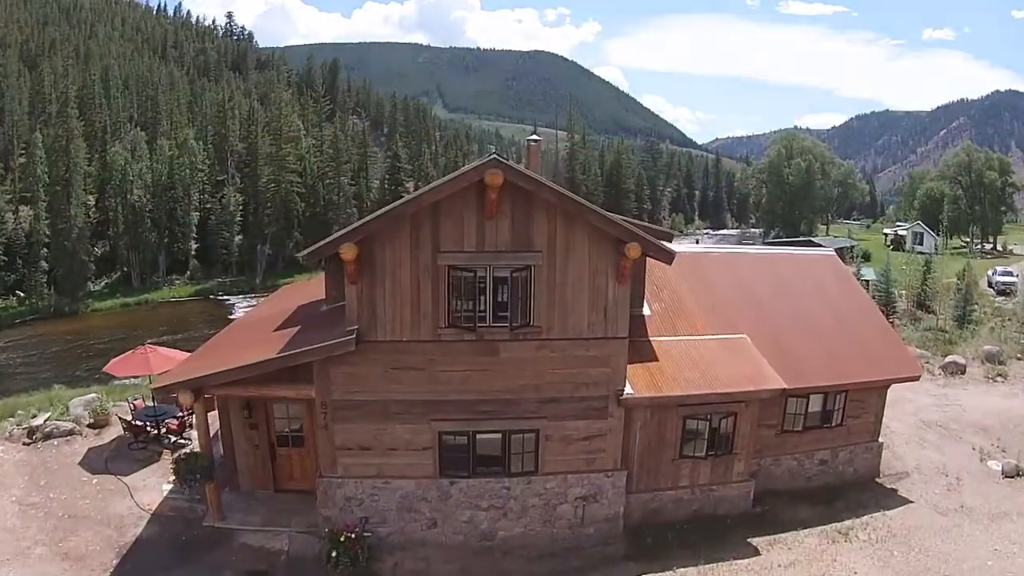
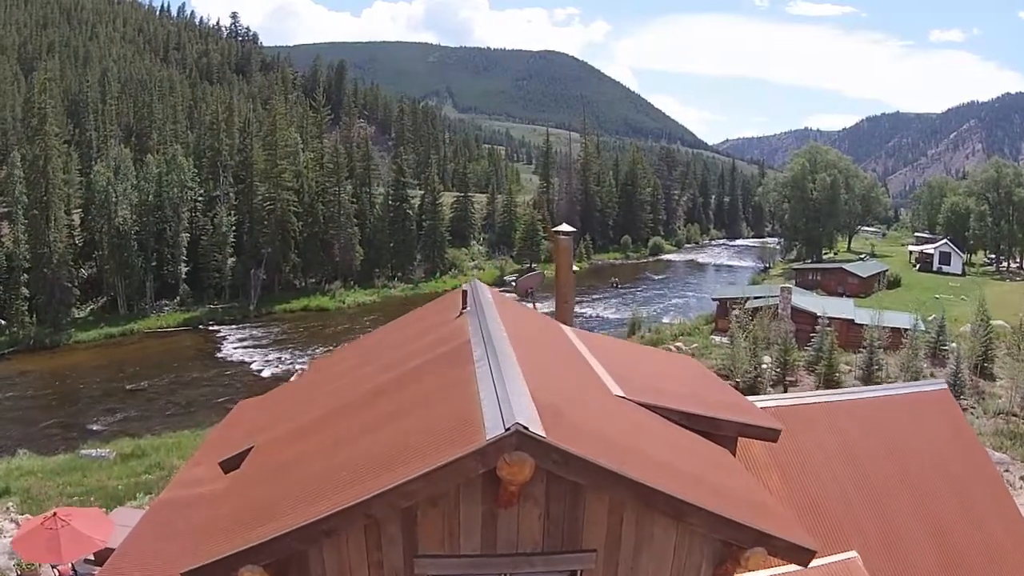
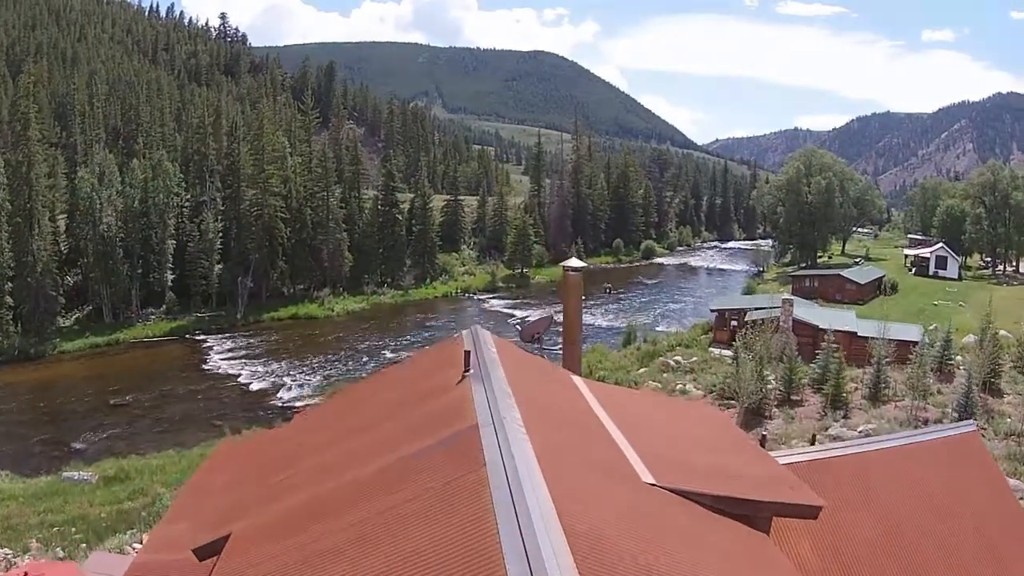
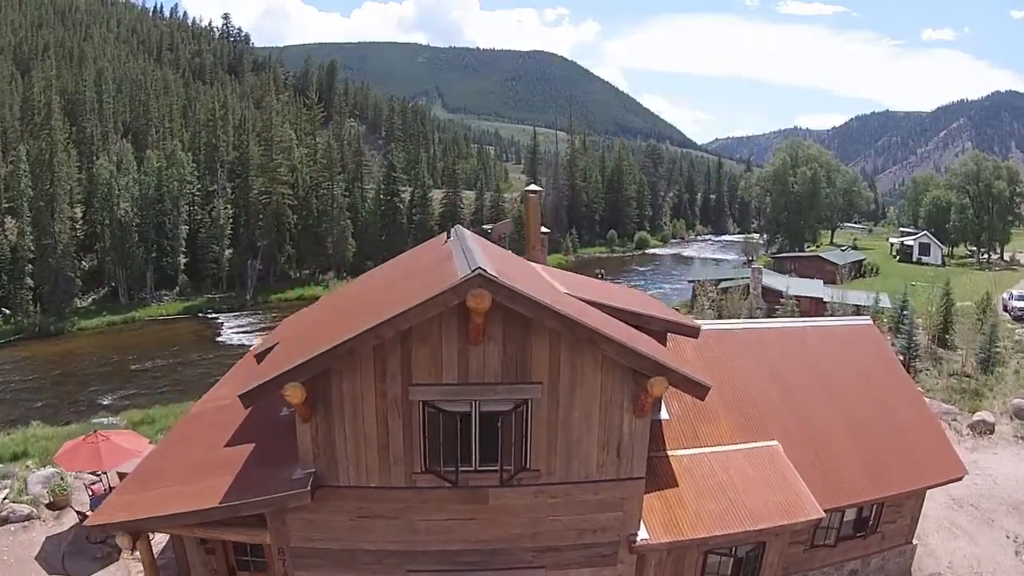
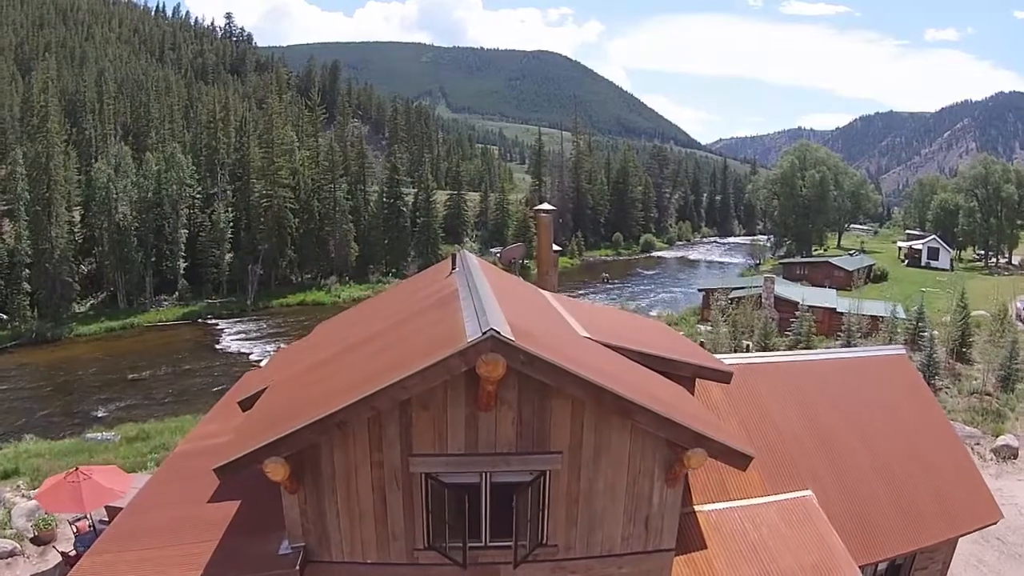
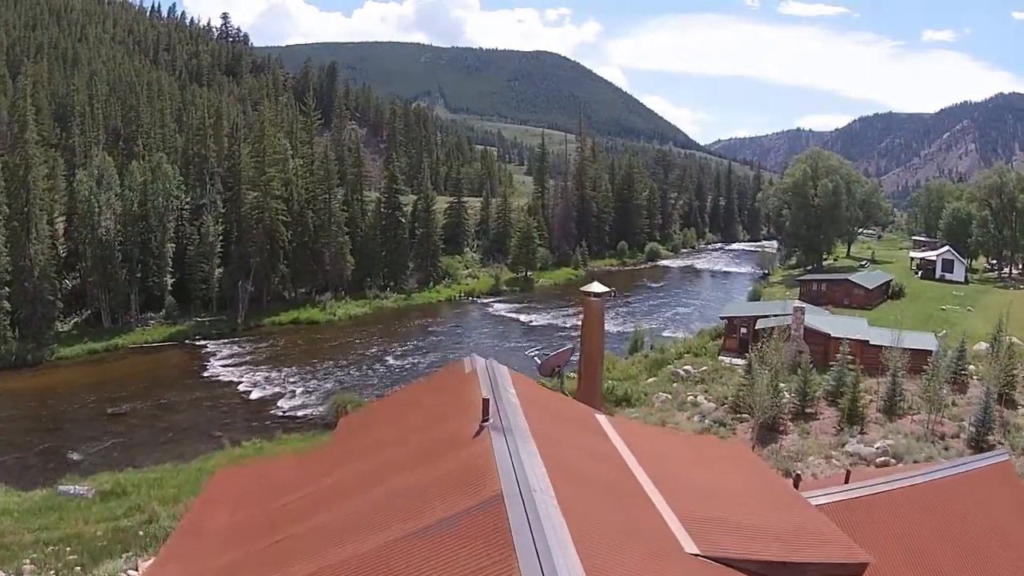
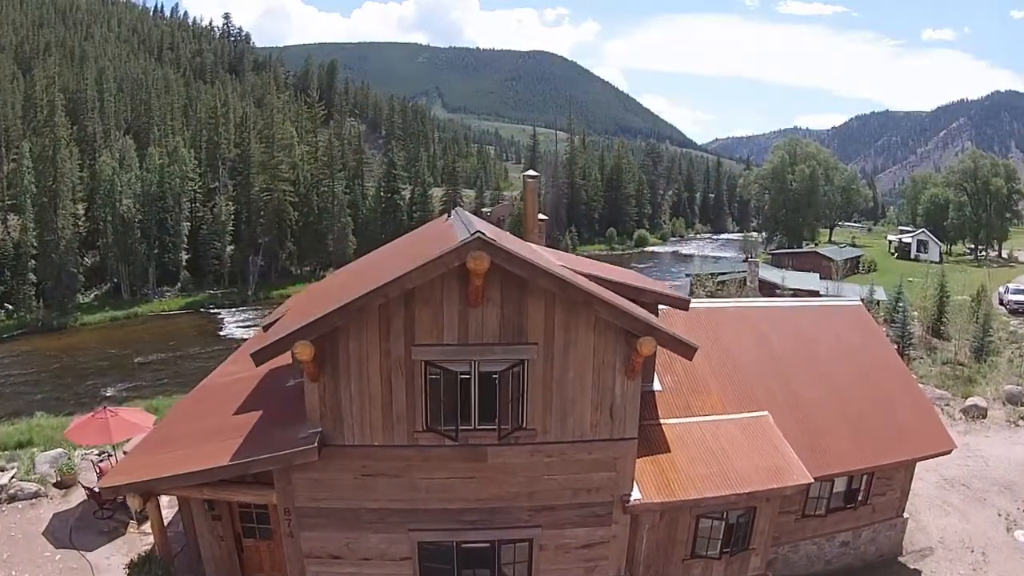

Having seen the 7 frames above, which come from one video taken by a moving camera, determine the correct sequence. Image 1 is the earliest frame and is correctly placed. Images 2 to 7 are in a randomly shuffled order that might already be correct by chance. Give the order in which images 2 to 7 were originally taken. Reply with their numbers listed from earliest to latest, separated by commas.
7, 4, 5, 2, 3, 6
